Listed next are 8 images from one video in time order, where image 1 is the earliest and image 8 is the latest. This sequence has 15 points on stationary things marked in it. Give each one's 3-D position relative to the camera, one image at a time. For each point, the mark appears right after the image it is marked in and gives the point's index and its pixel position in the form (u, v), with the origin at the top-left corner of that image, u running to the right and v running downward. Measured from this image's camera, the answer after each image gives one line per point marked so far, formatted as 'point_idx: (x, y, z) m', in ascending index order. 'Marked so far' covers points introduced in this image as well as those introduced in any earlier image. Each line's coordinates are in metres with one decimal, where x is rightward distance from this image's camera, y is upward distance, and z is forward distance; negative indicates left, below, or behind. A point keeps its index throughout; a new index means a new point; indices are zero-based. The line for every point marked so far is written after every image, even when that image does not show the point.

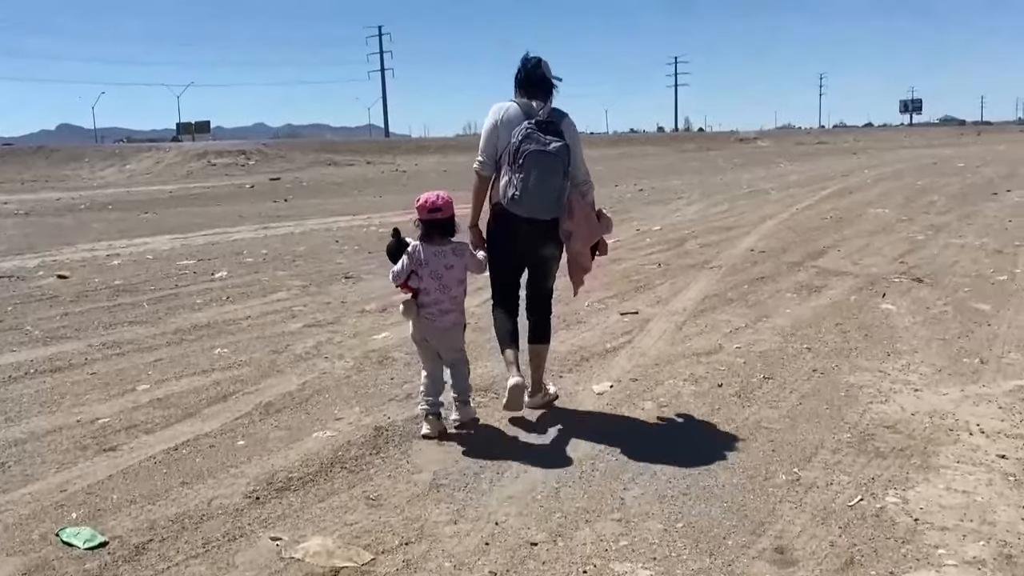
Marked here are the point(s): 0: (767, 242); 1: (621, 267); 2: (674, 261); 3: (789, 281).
0: (+3.1, +0.6, +11.2) m
1: (+1.1, +0.2, +9.6) m
2: (+1.8, +0.3, +9.9) m
3: (+2.5, +0.1, +8.2) m
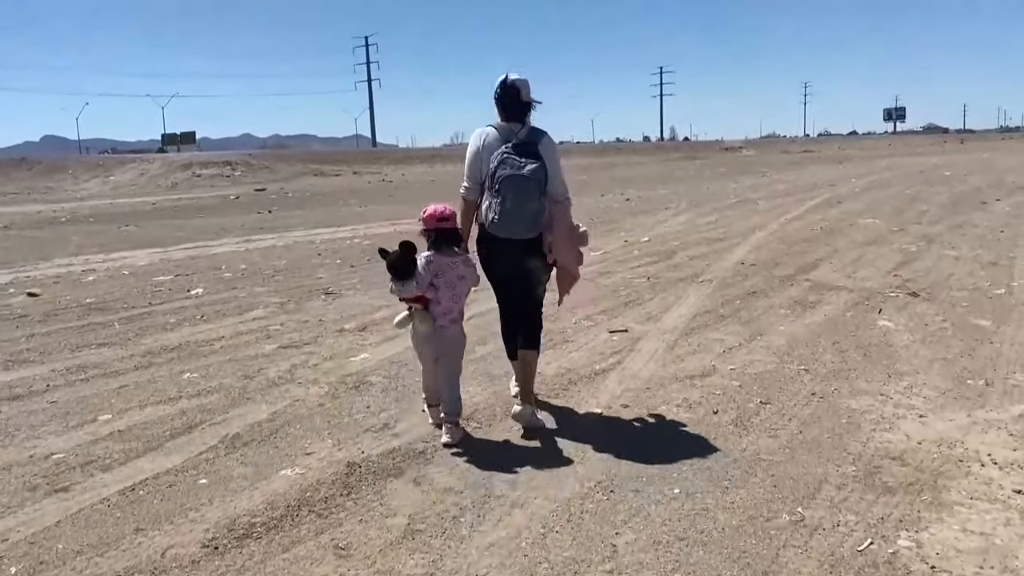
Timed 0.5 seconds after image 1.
0: (+2.9, +0.4, +11.0) m
1: (+1.0, +0.1, +9.3) m
2: (+1.6, +0.2, +9.7) m
3: (+2.3, -0.1, +8.0) m
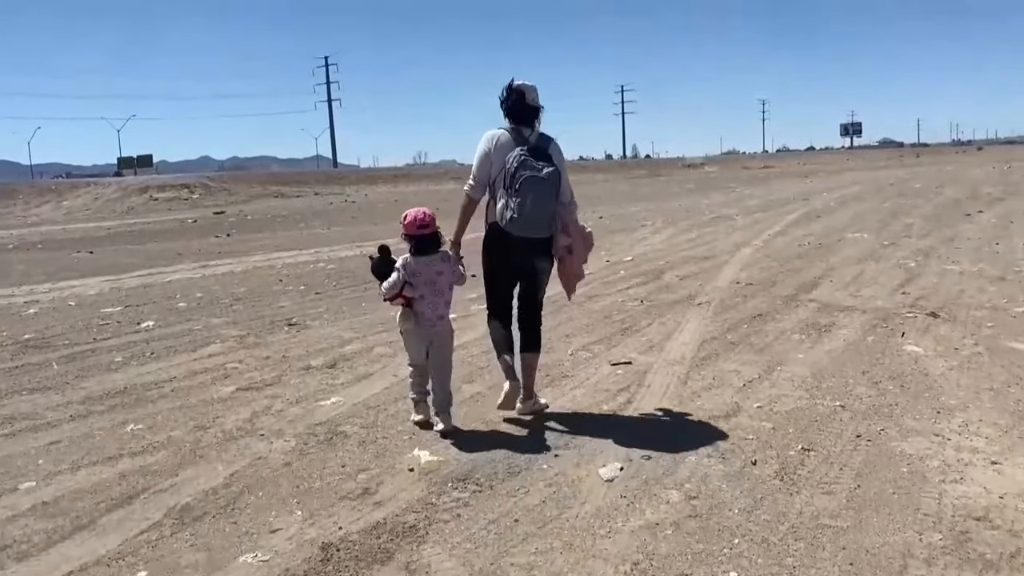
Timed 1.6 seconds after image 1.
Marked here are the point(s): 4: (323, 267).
0: (+2.7, +0.2, +10.3) m
1: (+0.8, -0.2, +8.7) m
2: (+1.4, -0.1, +9.0) m
3: (+2.2, -0.2, +7.3) m
4: (-3.1, +0.3, +15.0) m
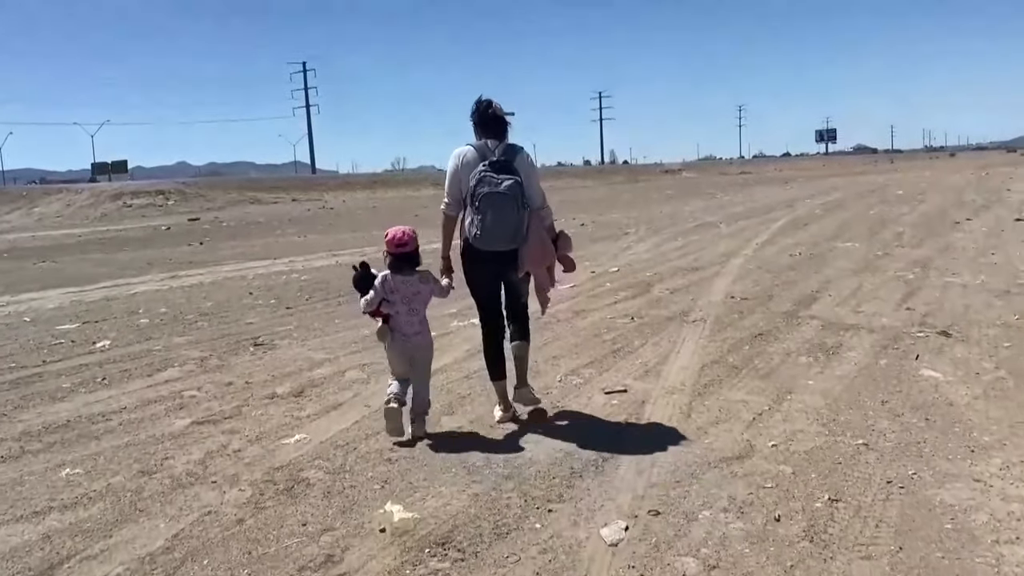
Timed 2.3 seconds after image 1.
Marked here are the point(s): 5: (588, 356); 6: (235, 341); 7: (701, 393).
0: (+2.5, 0.0, +9.9) m
1: (+0.7, -0.3, +8.1) m
2: (+1.2, -0.2, +8.5) m
3: (+2.1, -0.4, +6.8) m
4: (-3.4, +0.2, +14.4) m
5: (+0.5, -0.5, +6.6) m
6: (-2.5, -0.5, +8.3) m
7: (+1.1, -0.6, +5.4) m
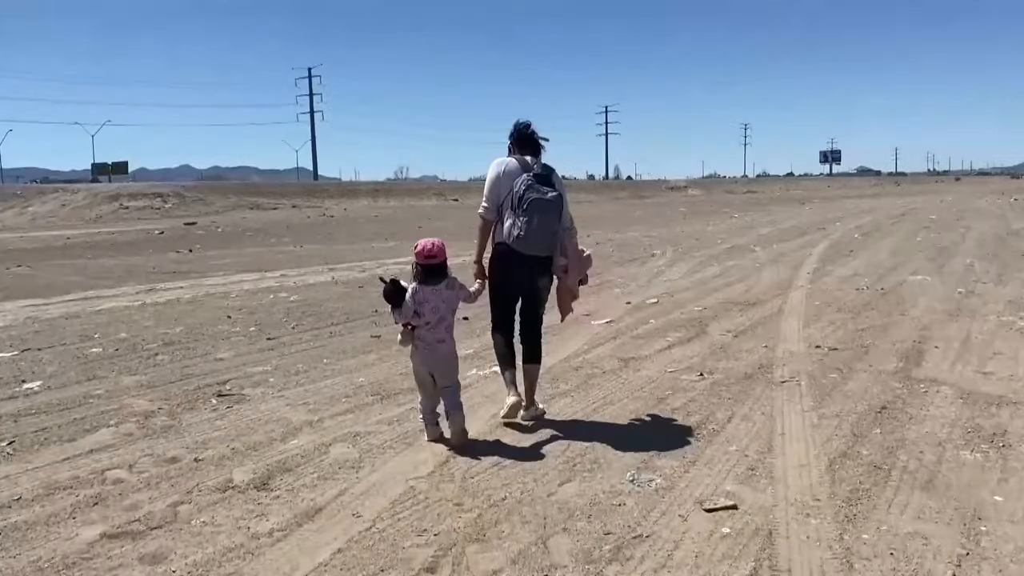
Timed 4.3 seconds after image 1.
0: (+2.7, -0.4, +8.1) m
1: (+0.9, -0.6, +6.4) m
2: (+1.5, -0.6, +6.8) m
3: (+2.3, -0.7, +5.1) m
4: (-3.1, -0.1, +12.7) m
5: (+0.8, -0.8, +4.9) m
6: (-2.3, -0.7, +6.6) m
7: (+1.3, -0.9, +3.7) m
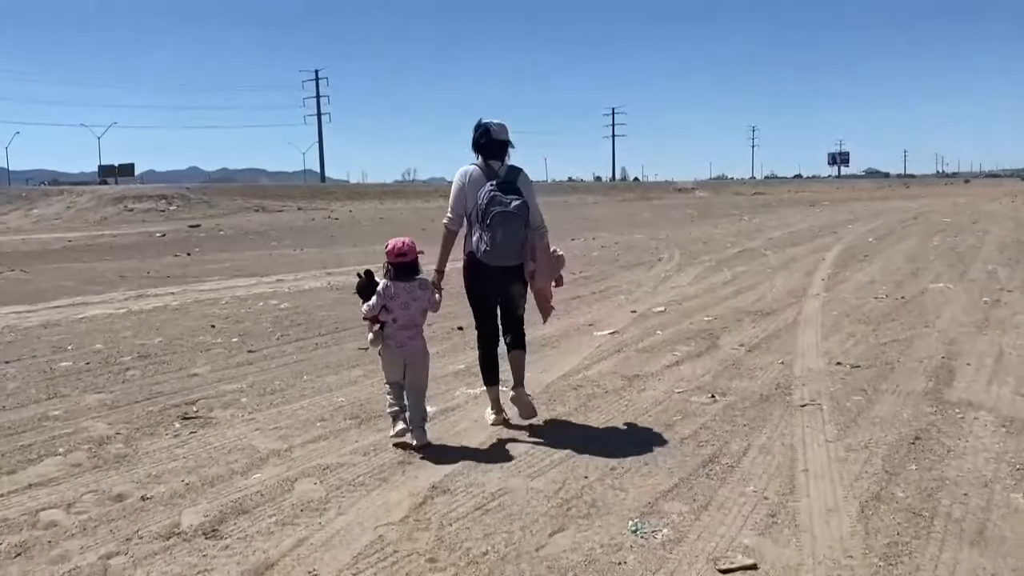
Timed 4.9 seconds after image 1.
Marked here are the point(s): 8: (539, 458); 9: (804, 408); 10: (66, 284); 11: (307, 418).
0: (+2.7, -0.5, +7.6) m
1: (+0.9, -0.7, +5.9) m
2: (+1.4, -0.6, +6.2) m
3: (+2.3, -0.8, +4.5) m
4: (-3.1, -0.2, +12.2) m
5: (+0.7, -0.9, +4.3) m
6: (-2.3, -0.8, +6.0) m
7: (+1.3, -1.0, +3.1) m
8: (+0.1, -0.9, +4.6) m
9: (+1.7, -0.7, +5.5) m
10: (-8.8, +0.1, +18.0) m
11: (-1.3, -0.8, +5.7) m
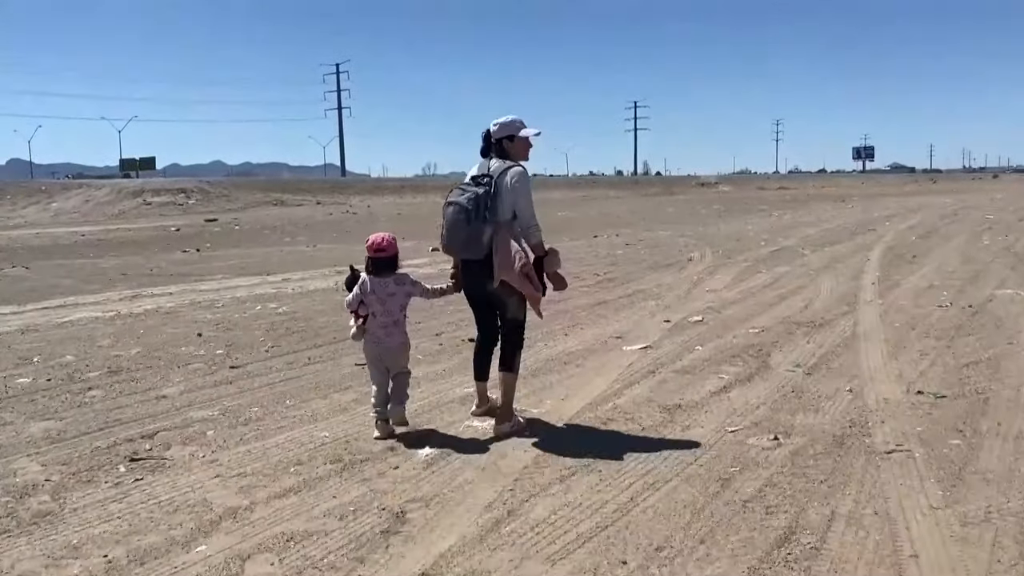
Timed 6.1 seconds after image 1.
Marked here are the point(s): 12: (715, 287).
0: (+2.8, -0.5, +6.5) m
1: (+0.9, -0.8, +4.8) m
2: (+1.5, -0.7, +5.1) m
3: (+2.3, -0.9, +3.5) m
4: (-2.9, -0.3, +11.2) m
5: (+0.8, -1.0, +3.3) m
6: (-2.2, -0.9, +5.0) m
7: (+1.3, -1.1, +2.1) m
8: (+0.2, -0.9, +3.6) m
9: (+1.8, -0.8, +4.4) m
10: (-8.4, +0.1, +17.2) m
11: (-1.2, -0.9, +4.7) m
12: (+2.6, 0.0, +11.5) m
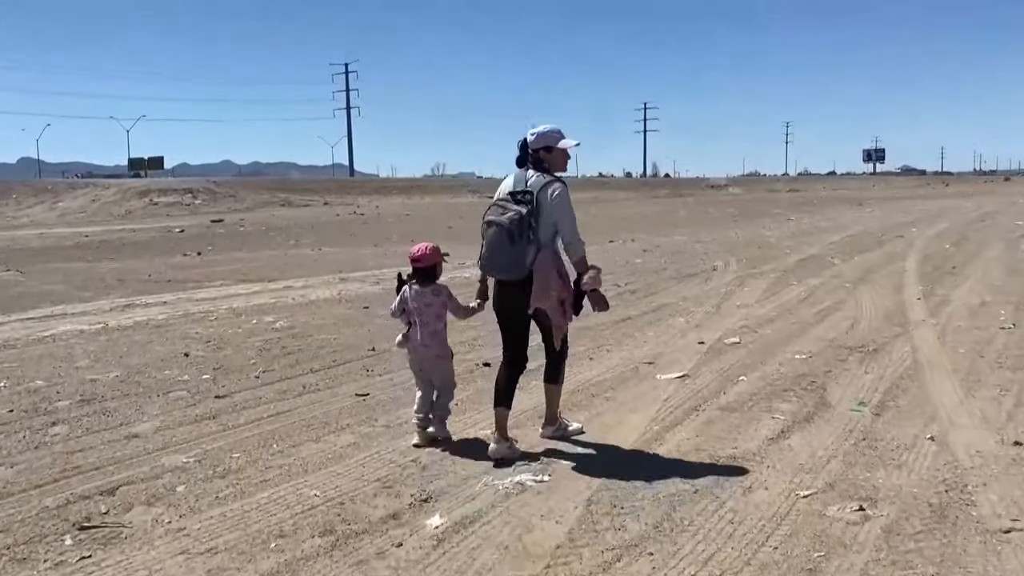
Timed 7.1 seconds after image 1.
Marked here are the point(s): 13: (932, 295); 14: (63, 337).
0: (+3.0, -0.7, +5.6) m
1: (+1.1, -0.9, +4.0) m
2: (+1.7, -0.9, +4.3) m
3: (+2.5, -1.1, +2.6) m
4: (-2.7, -0.4, +10.4) m
5: (+0.9, -1.1, +2.5) m
6: (-2.1, -1.0, +4.2) m
7: (+1.4, -1.2, +1.2) m
8: (+0.3, -1.1, +2.8) m
9: (+1.9, -1.0, +3.6) m
10: (-8.2, 0.0, +16.4) m
11: (-1.1, -1.0, +3.9) m
12: (+2.7, -0.2, +10.7) m
13: (+4.9, -0.1, +10.8) m
14: (-4.8, -0.5, +9.8) m
